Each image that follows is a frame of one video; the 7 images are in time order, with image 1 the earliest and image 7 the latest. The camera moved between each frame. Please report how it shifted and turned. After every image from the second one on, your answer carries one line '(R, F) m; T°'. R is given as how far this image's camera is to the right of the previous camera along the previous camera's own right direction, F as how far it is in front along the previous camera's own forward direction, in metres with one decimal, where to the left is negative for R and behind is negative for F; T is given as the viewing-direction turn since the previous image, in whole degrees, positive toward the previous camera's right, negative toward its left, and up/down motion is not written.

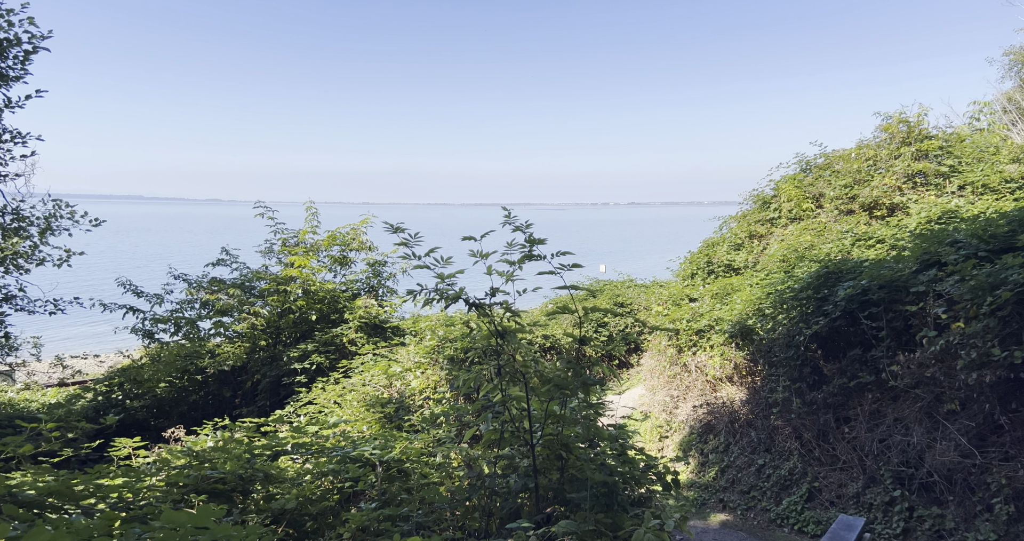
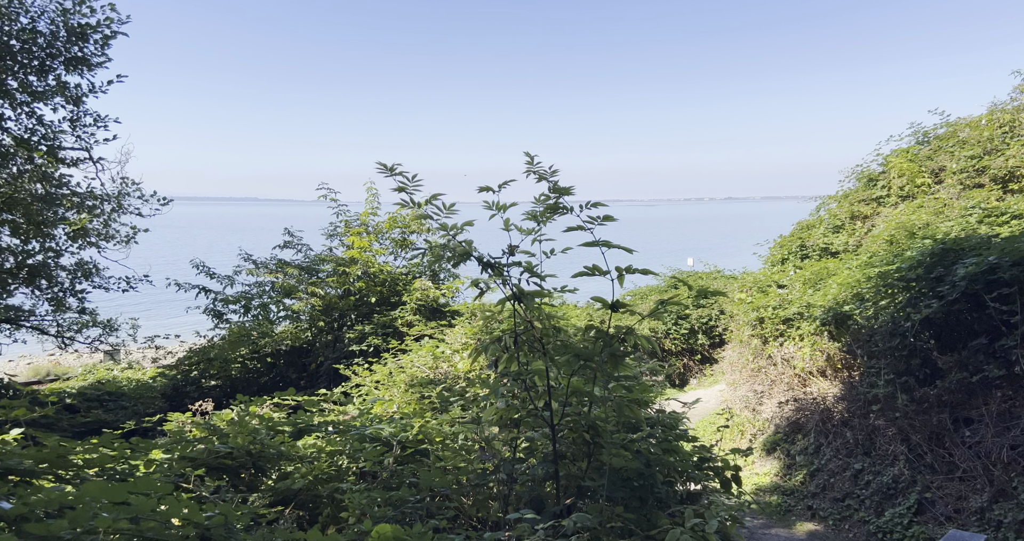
(+0.5, +0.7) m; -8°
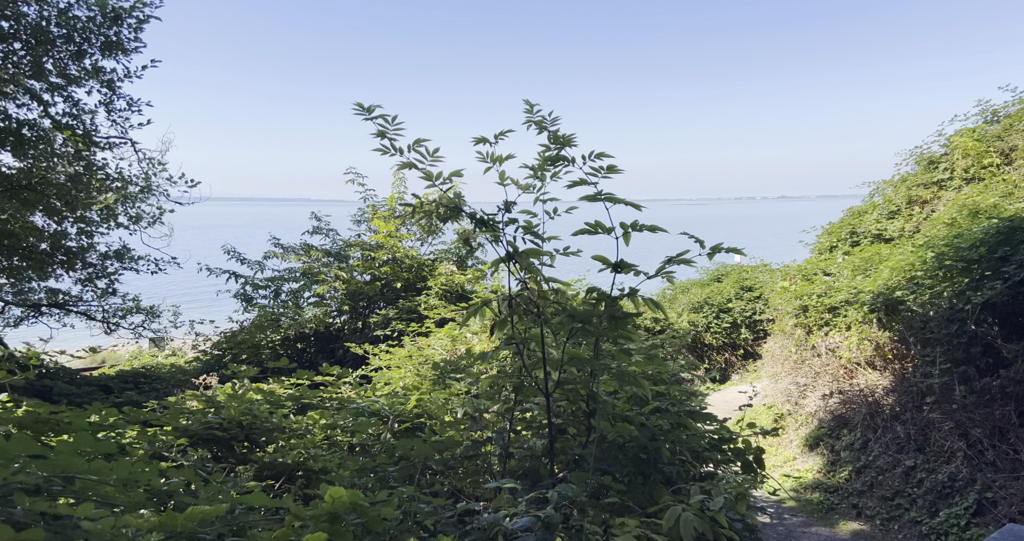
(+0.3, +0.4) m; -4°
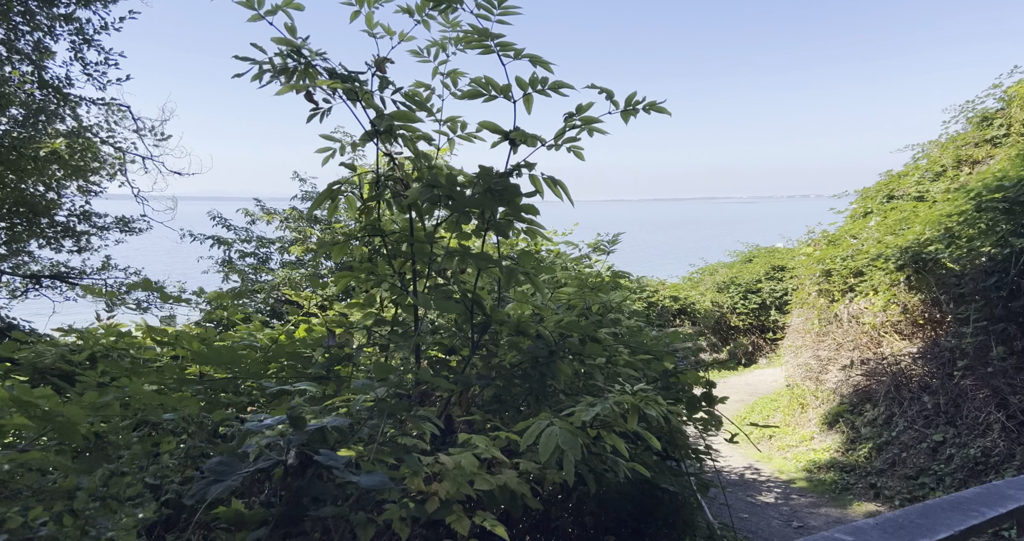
(+0.7, +0.8) m; -4°
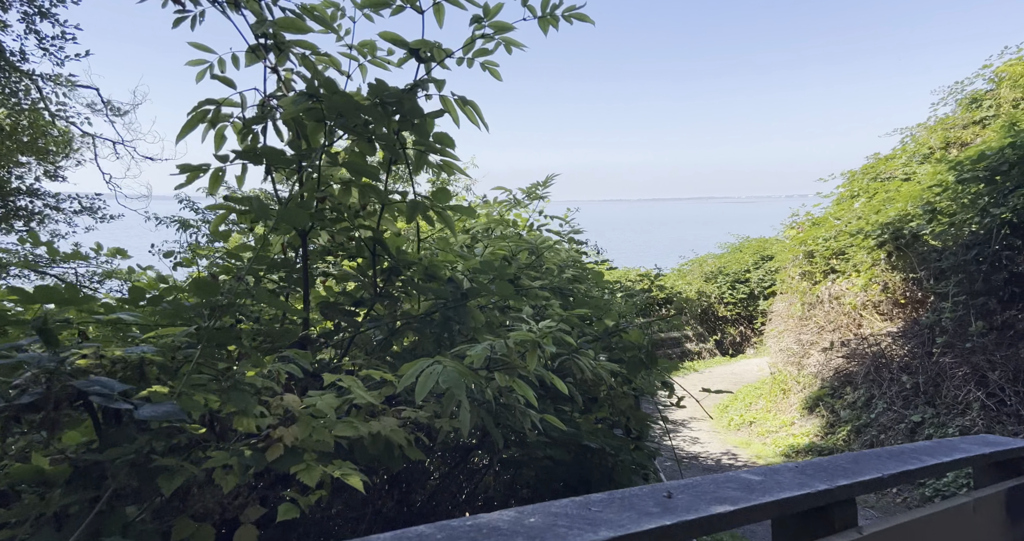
(+0.3, +0.2) m; 0°
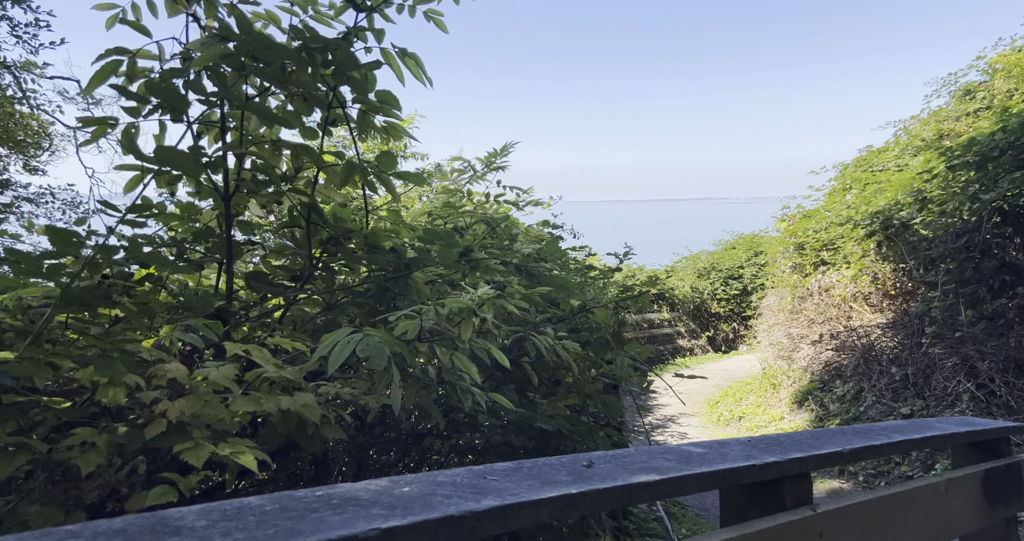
(+0.2, +0.1) m; 0°
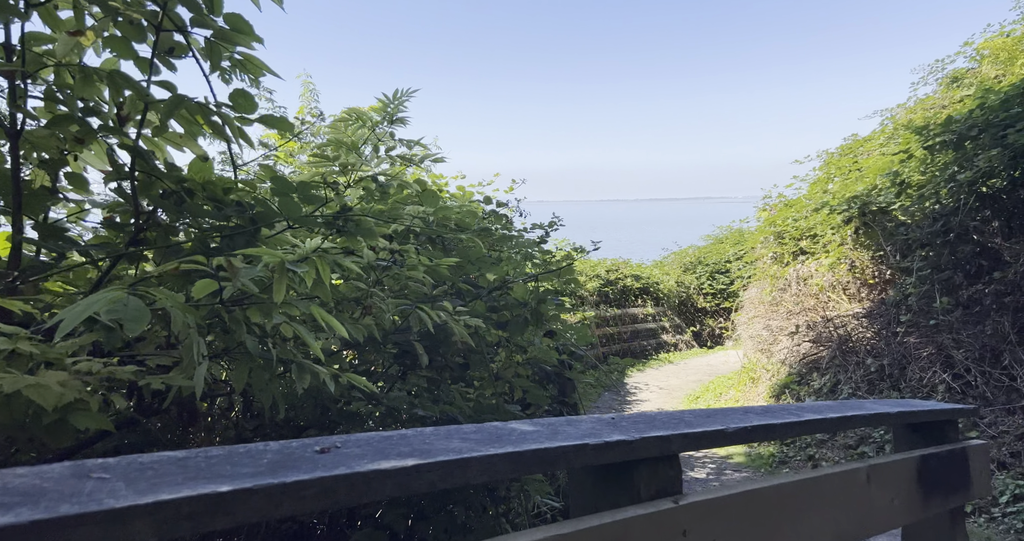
(+0.3, +0.3) m; 0°
